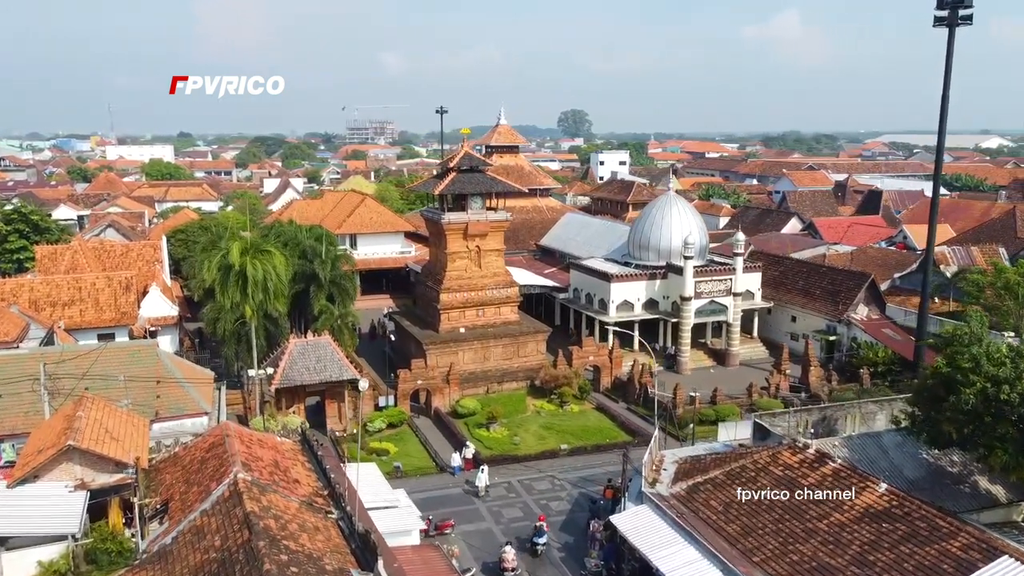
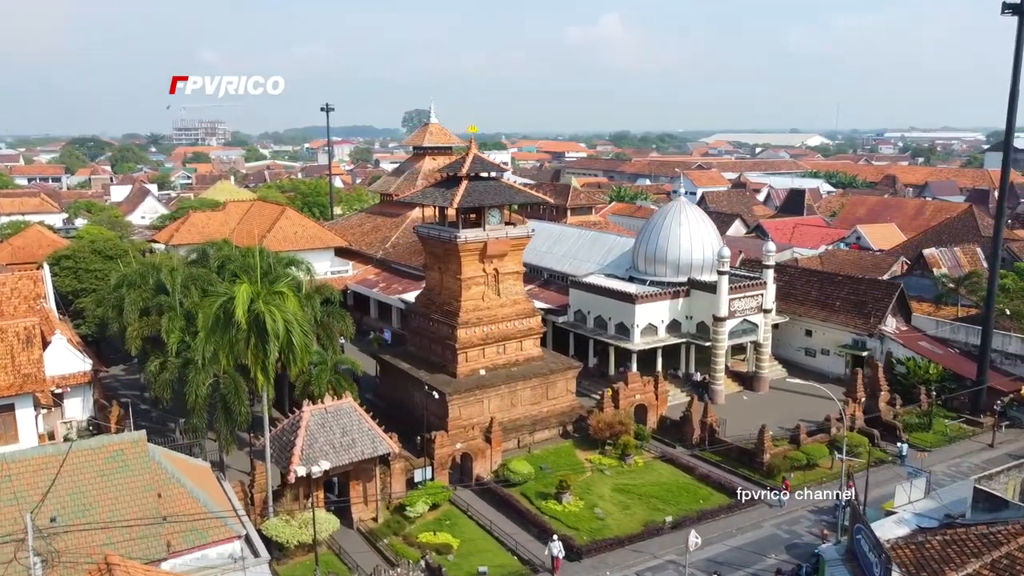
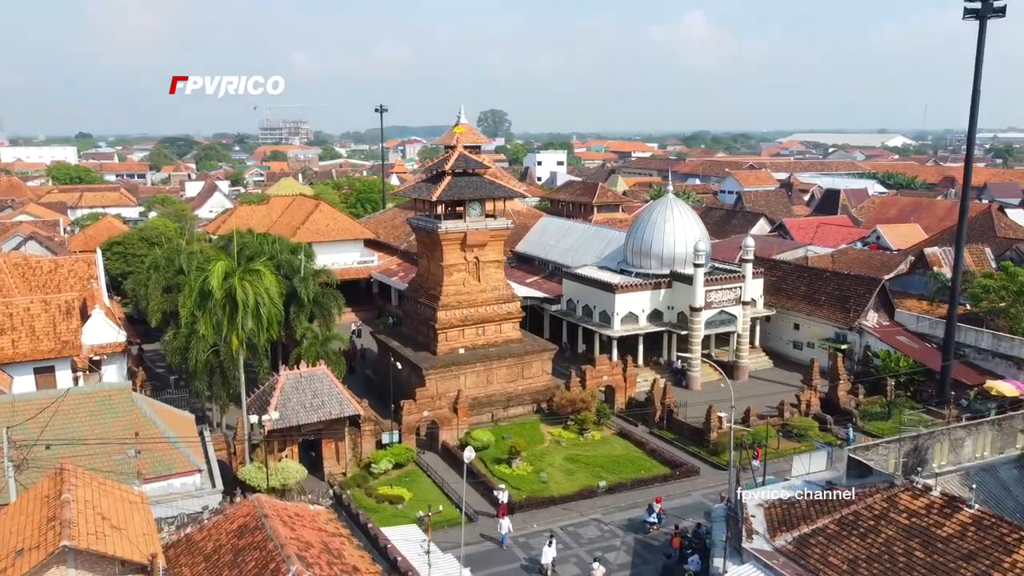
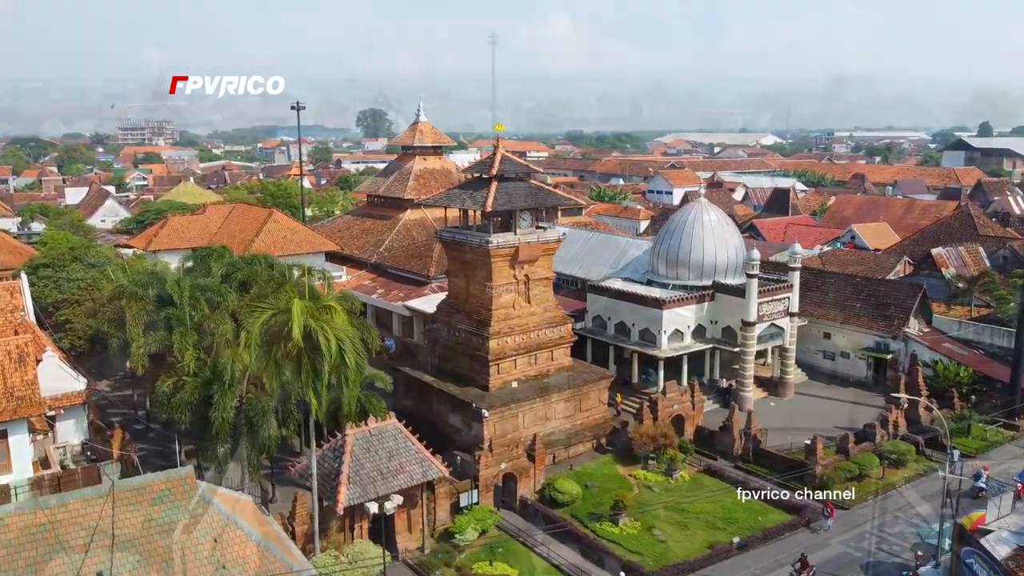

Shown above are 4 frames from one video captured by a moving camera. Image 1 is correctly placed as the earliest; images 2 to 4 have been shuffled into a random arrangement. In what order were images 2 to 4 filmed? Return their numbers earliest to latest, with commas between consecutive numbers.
3, 2, 4
